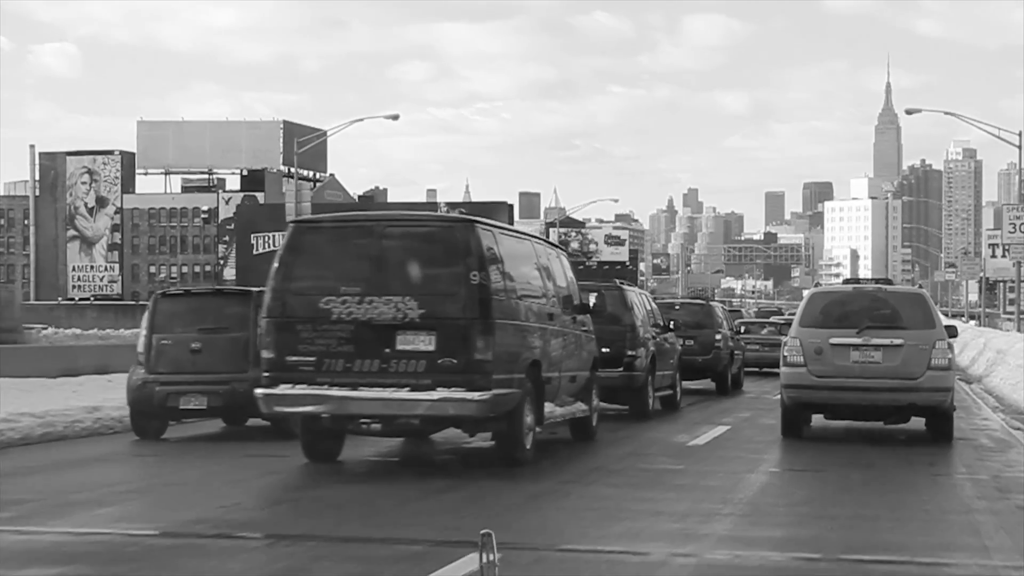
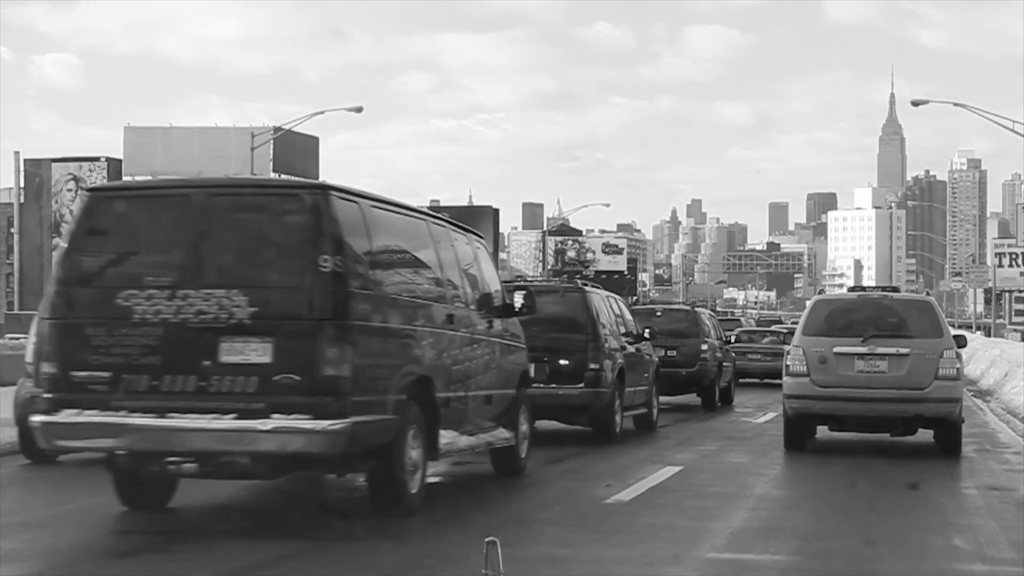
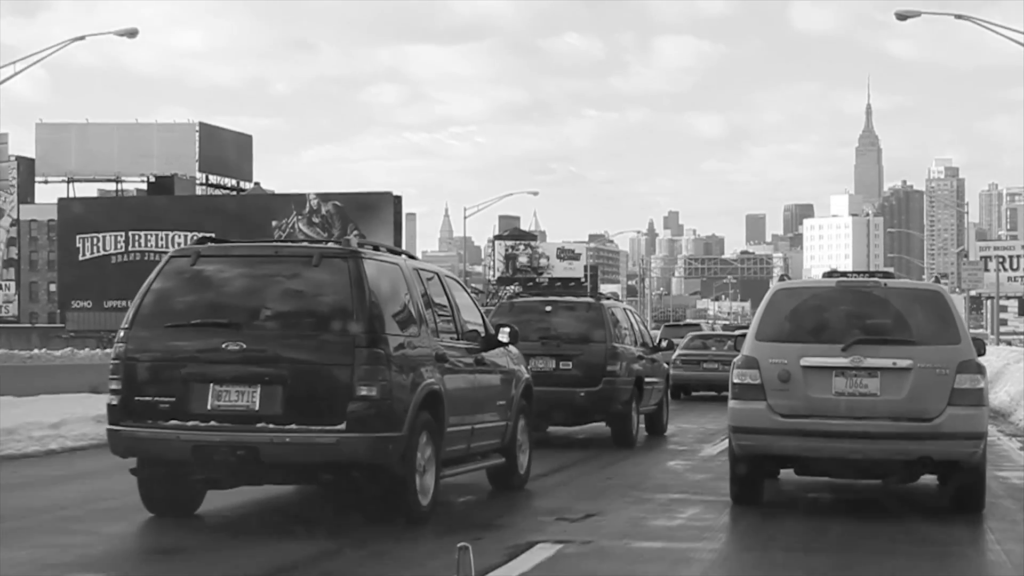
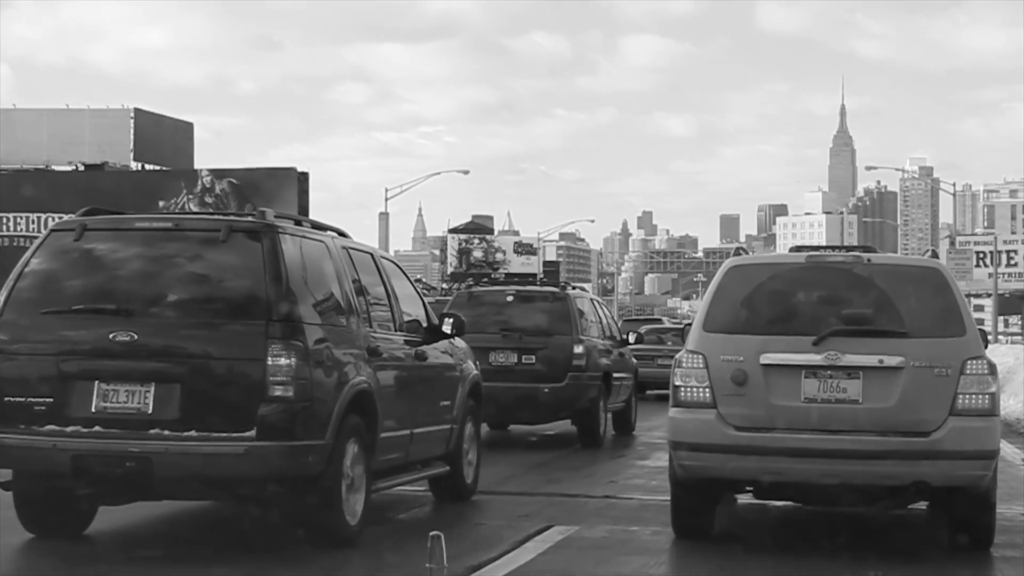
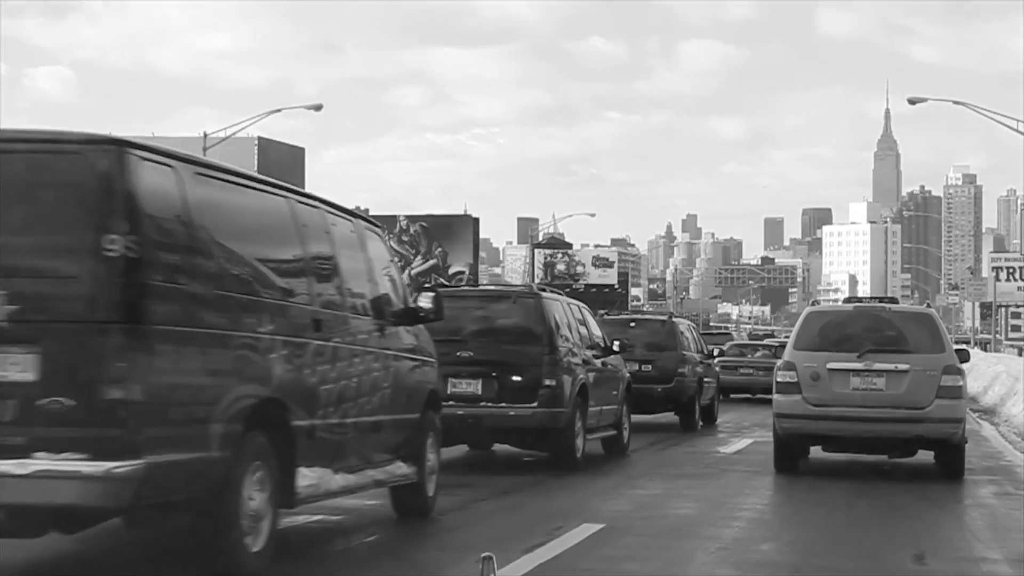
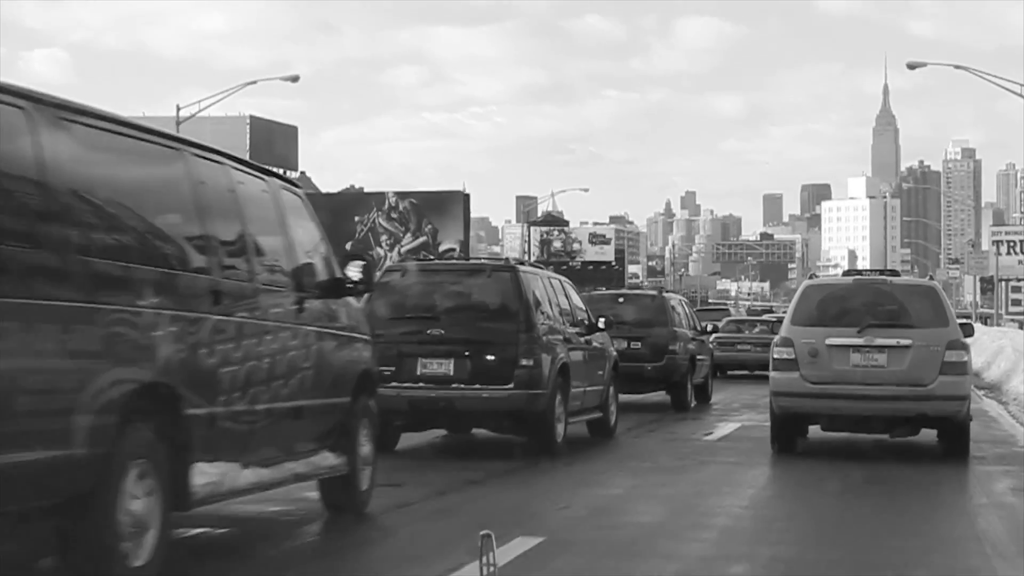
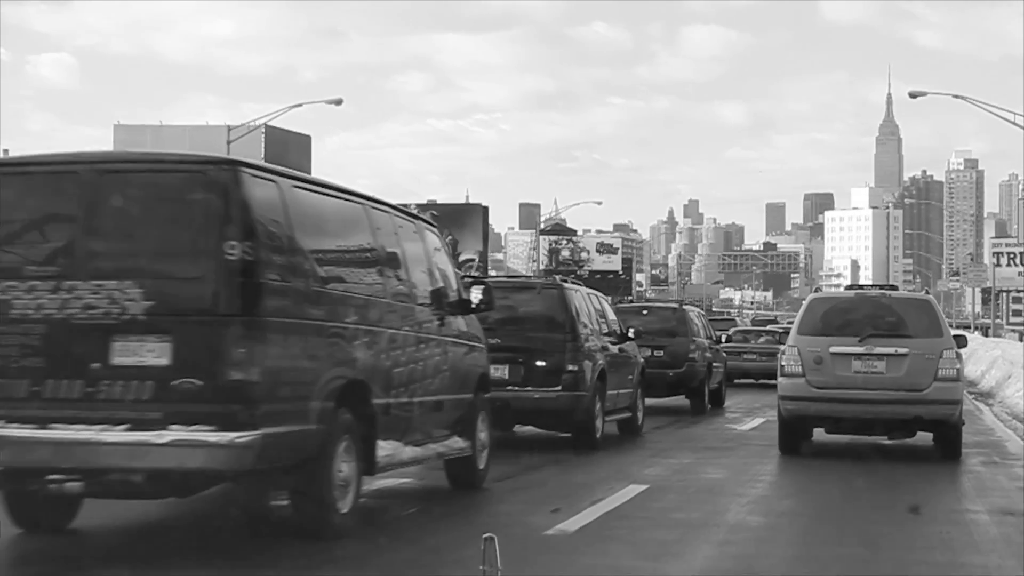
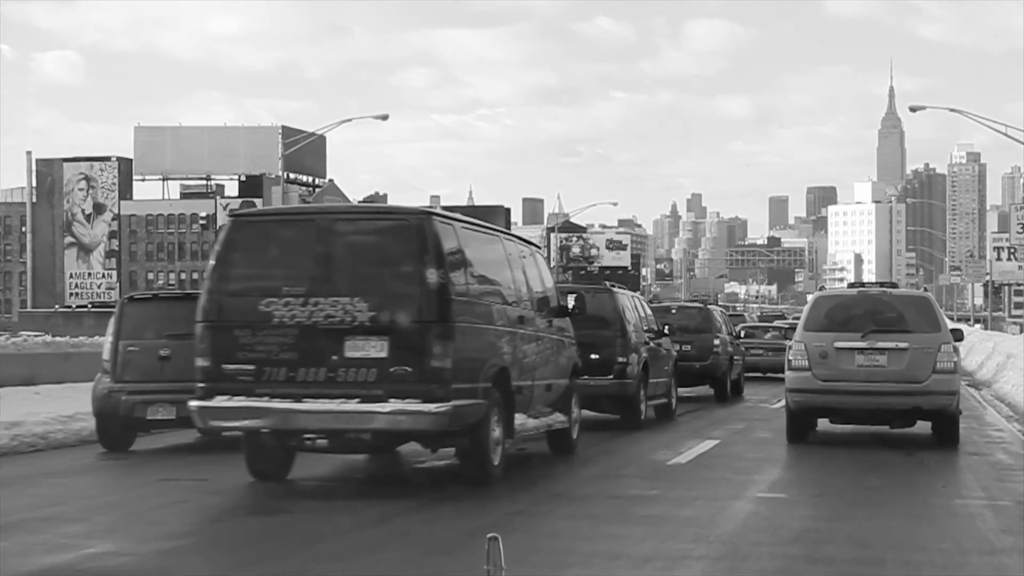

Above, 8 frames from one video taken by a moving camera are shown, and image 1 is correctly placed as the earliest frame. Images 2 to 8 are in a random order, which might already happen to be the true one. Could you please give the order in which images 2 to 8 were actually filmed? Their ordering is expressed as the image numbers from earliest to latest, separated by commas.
8, 2, 7, 5, 6, 3, 4
